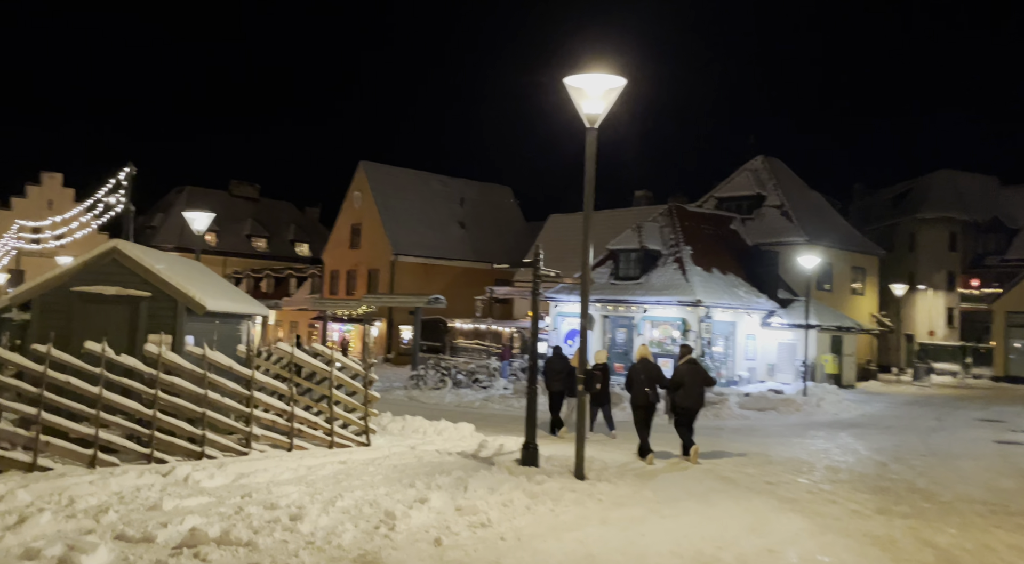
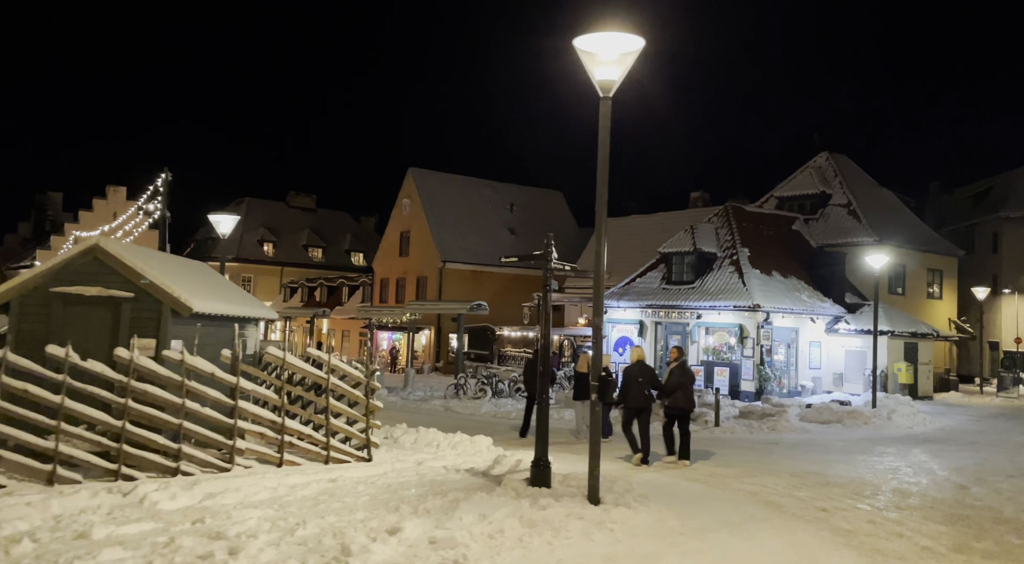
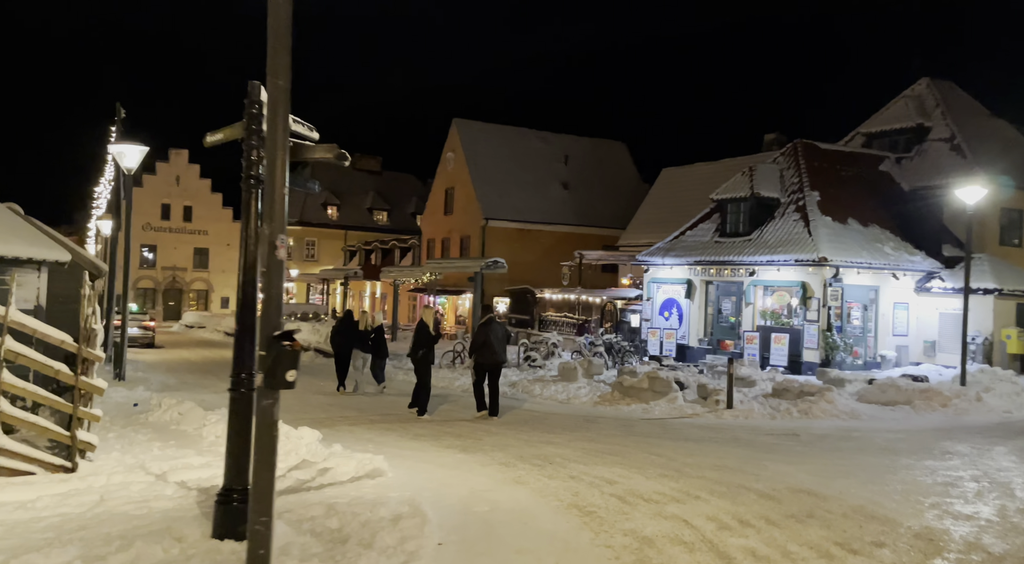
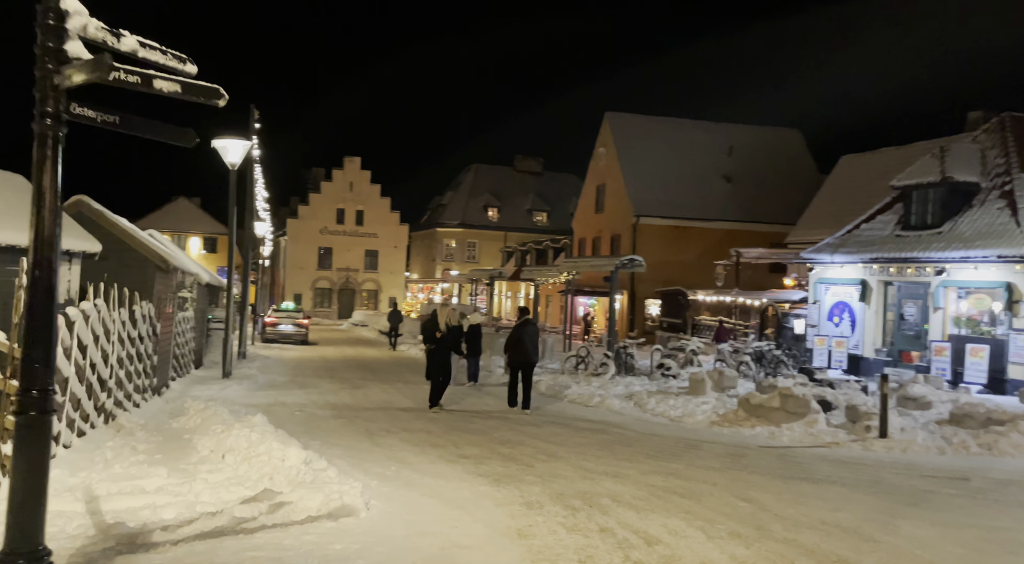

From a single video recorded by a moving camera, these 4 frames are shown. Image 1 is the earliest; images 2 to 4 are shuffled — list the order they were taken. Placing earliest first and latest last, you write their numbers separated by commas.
2, 3, 4
